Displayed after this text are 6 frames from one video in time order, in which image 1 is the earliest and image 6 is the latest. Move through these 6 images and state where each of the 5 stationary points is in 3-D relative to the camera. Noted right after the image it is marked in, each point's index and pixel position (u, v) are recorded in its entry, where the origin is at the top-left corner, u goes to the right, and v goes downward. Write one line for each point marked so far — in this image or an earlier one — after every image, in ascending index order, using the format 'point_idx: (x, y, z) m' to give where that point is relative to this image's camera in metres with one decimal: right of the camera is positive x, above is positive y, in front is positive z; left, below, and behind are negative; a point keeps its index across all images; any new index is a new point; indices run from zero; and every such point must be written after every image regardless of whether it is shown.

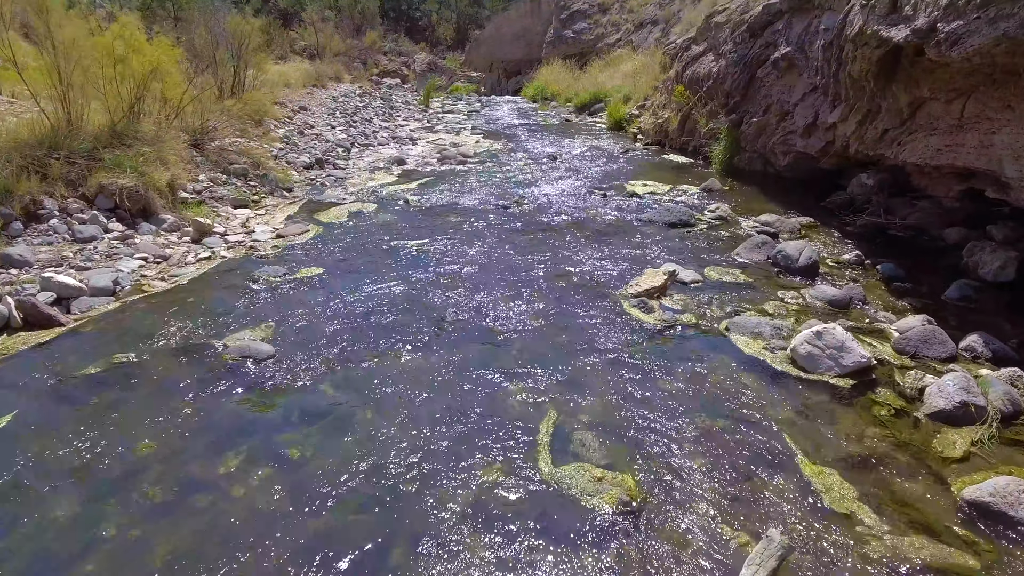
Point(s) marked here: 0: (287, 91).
0: (-6.8, +6.0, +19.5) m
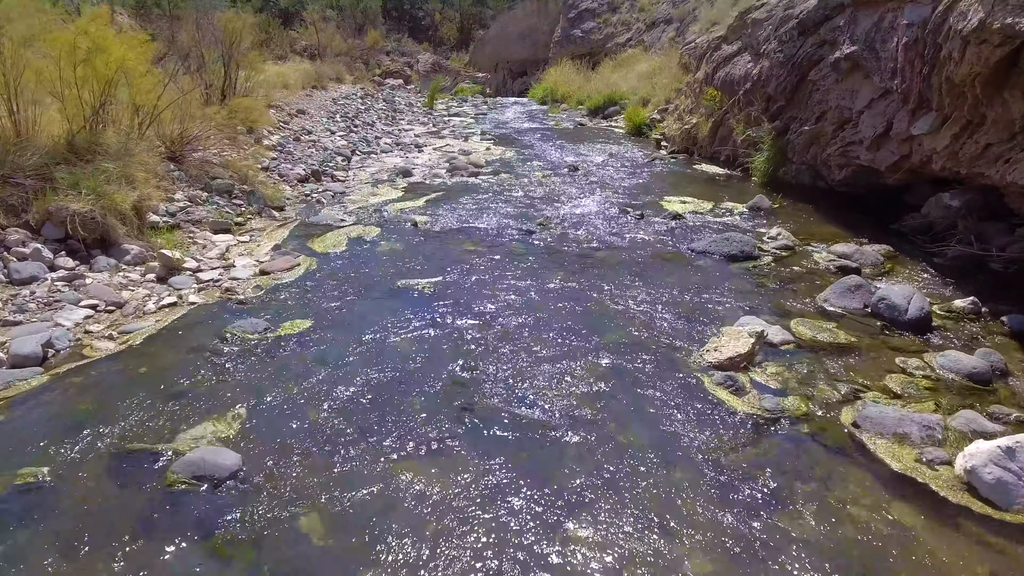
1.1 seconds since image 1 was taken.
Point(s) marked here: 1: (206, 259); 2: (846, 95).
0: (-6.5, +5.6, +18.4) m
1: (-2.7, +0.3, +5.7) m
2: (+4.1, +2.4, +7.9) m
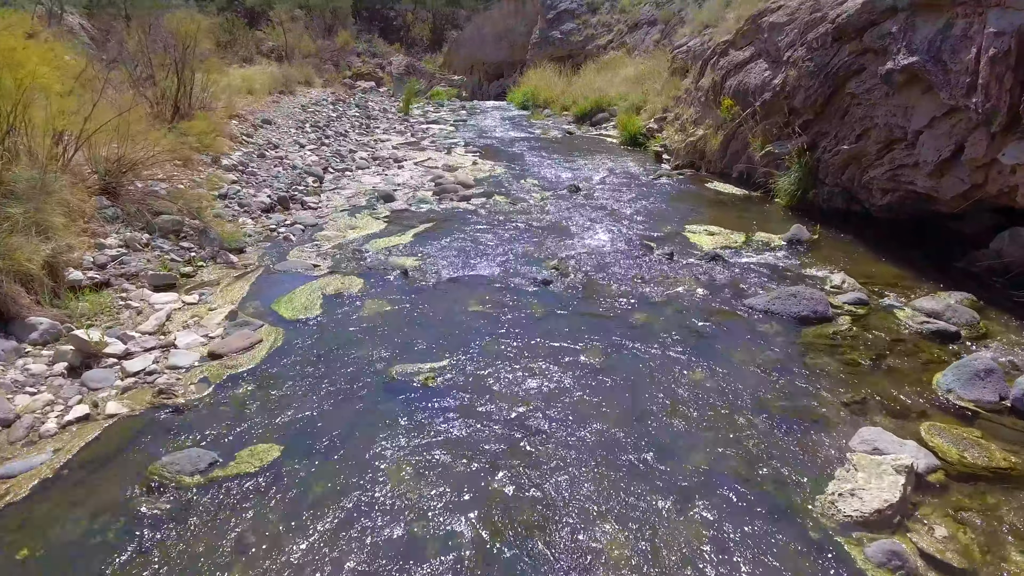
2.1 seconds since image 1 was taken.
0: (-7.0, +5.0, +17.0) m
1: (-2.6, -0.3, +4.4) m
2: (+4.1, +1.9, +6.9) m
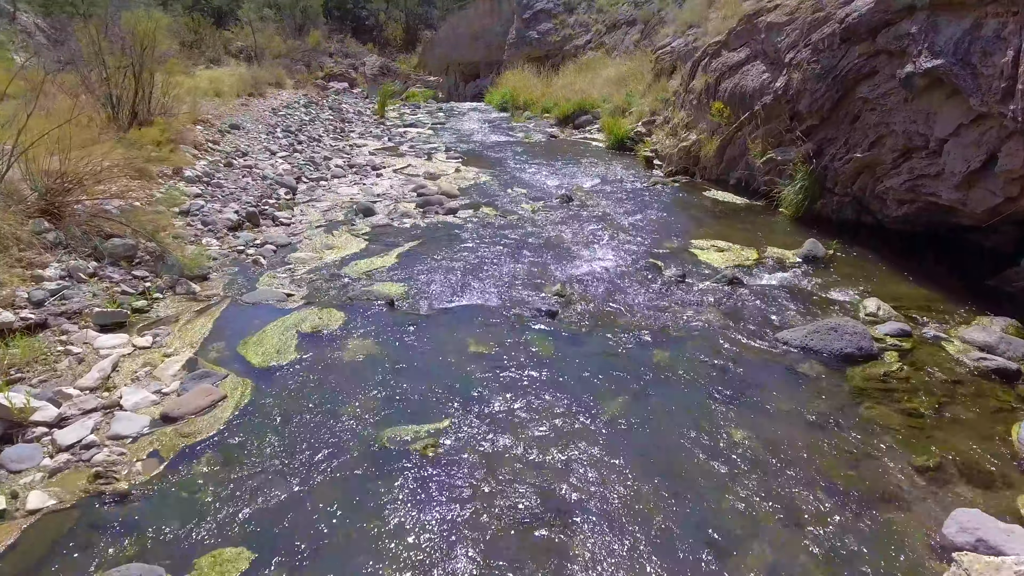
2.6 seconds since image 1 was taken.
0: (-7.5, +4.6, +16.1) m
1: (-2.5, -0.6, +3.7) m
2: (+4.1, +1.7, +6.4) m
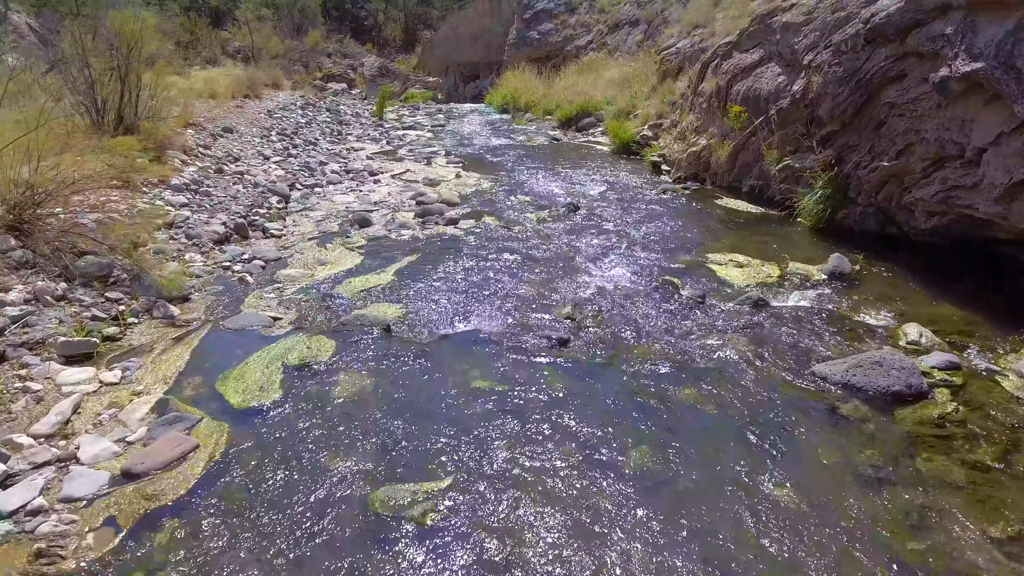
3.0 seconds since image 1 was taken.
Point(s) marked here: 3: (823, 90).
0: (-7.4, +4.4, +15.6) m
1: (-2.5, -0.8, +3.3) m
2: (+4.1, +1.5, +6.0) m
3: (+3.7, +2.4, +7.6) m
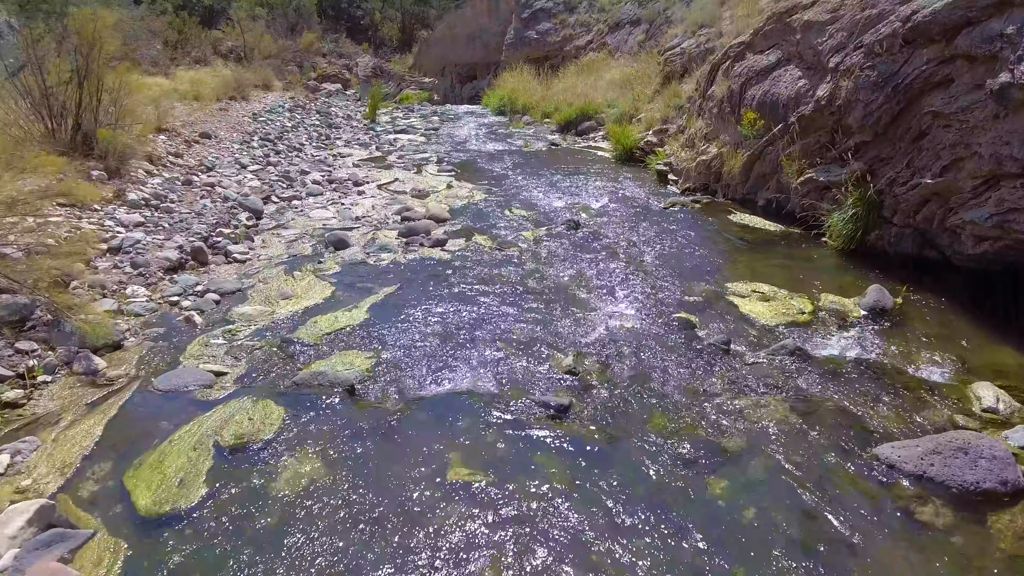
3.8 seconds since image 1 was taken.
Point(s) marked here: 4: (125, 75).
0: (-7.5, +4.1, +14.8) m
1: (-2.5, -1.1, +2.4) m
2: (+4.1, +1.2, +5.2) m
3: (+3.7, +2.1, +6.8) m
4: (-6.3, +3.5, +10.4) m
